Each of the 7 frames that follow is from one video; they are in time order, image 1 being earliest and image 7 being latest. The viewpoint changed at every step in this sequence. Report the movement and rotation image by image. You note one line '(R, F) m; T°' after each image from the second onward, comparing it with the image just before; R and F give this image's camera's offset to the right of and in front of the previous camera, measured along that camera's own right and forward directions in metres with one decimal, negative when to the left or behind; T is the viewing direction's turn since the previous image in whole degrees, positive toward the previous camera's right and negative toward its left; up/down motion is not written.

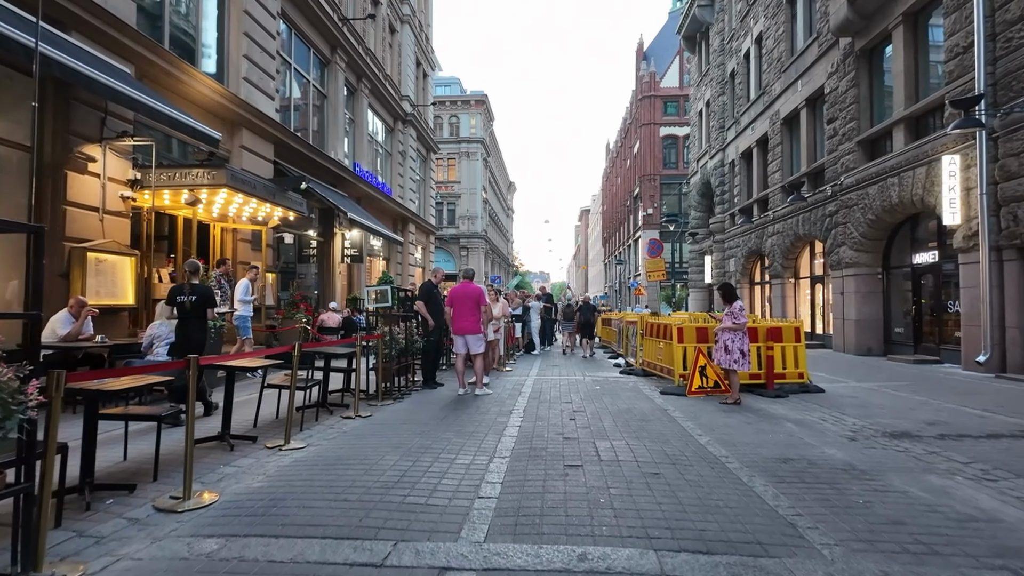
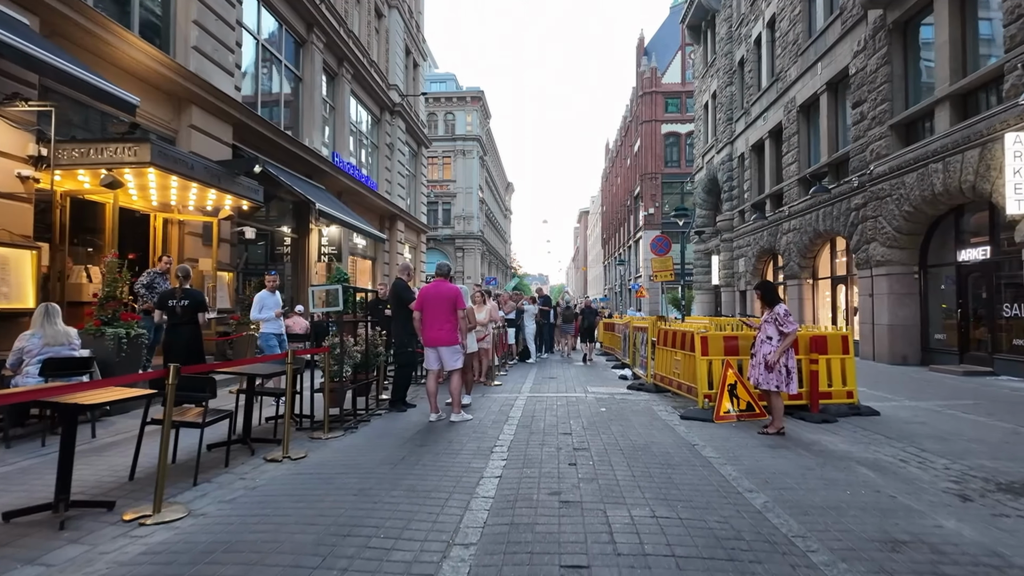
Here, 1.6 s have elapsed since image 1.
(+0.2, +1.8) m; 0°
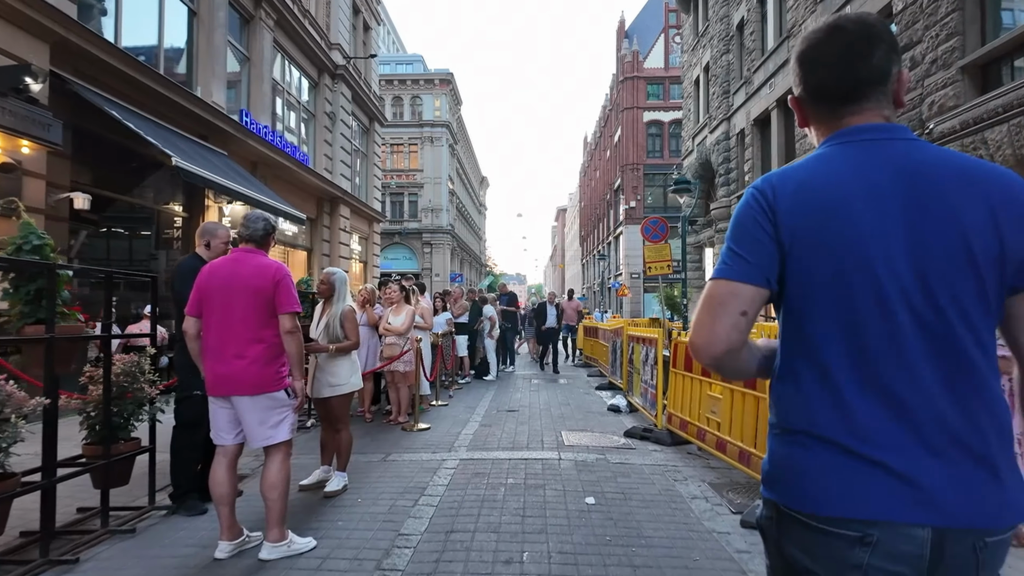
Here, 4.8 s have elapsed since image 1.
(+0.5, +3.9) m; +2°
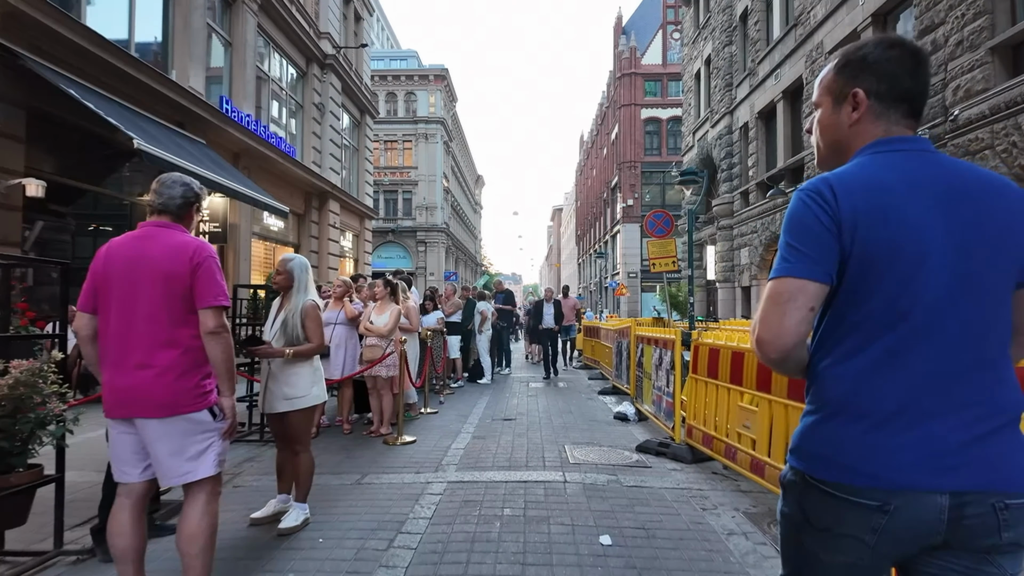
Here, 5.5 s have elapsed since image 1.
(0.0, +0.8) m; 0°
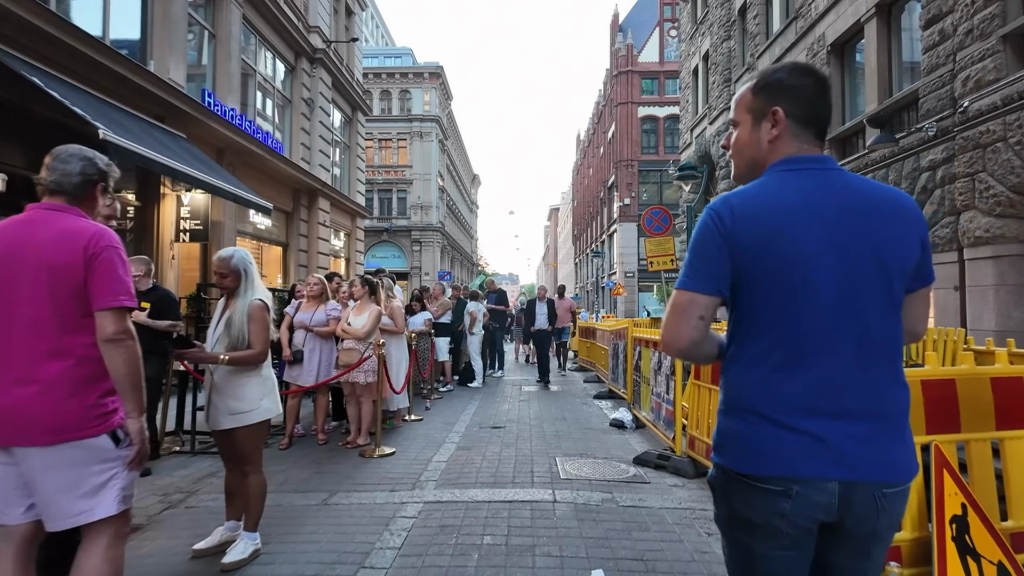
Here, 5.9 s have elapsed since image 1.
(+0.1, +0.5) m; 0°
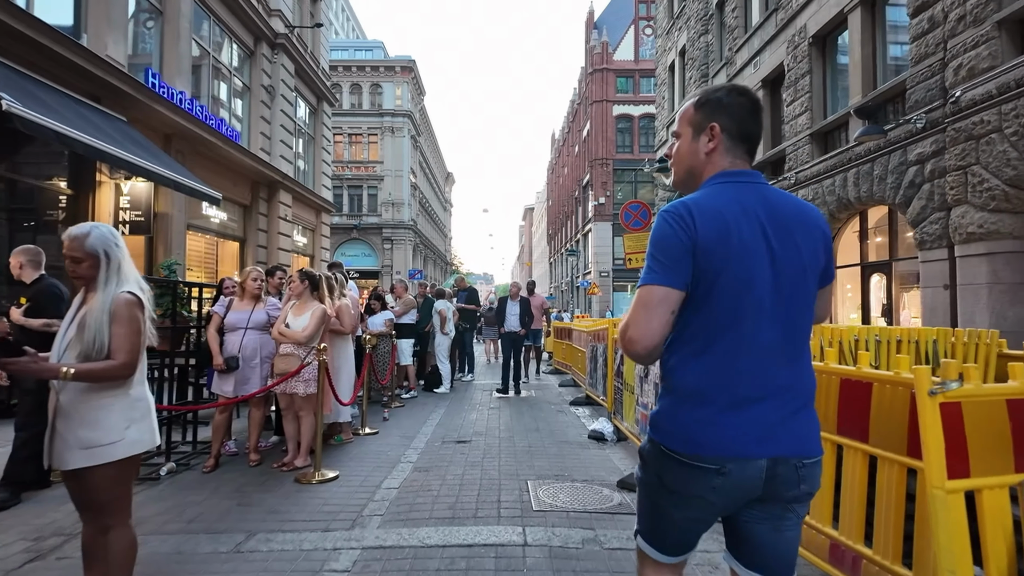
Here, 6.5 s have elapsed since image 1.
(+0.1, +0.8) m; +2°
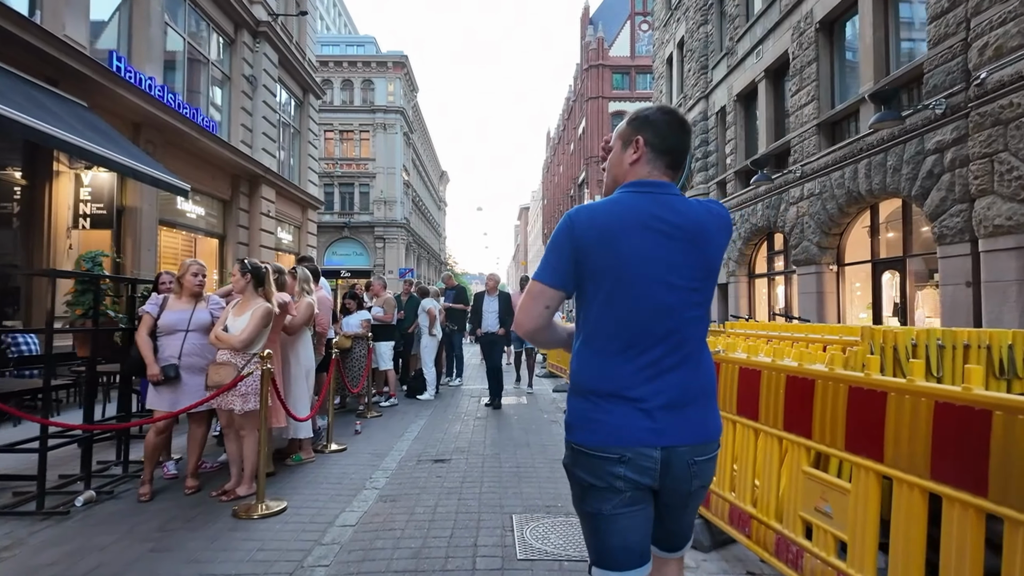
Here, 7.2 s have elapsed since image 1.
(+0.1, +0.8) m; 0°
